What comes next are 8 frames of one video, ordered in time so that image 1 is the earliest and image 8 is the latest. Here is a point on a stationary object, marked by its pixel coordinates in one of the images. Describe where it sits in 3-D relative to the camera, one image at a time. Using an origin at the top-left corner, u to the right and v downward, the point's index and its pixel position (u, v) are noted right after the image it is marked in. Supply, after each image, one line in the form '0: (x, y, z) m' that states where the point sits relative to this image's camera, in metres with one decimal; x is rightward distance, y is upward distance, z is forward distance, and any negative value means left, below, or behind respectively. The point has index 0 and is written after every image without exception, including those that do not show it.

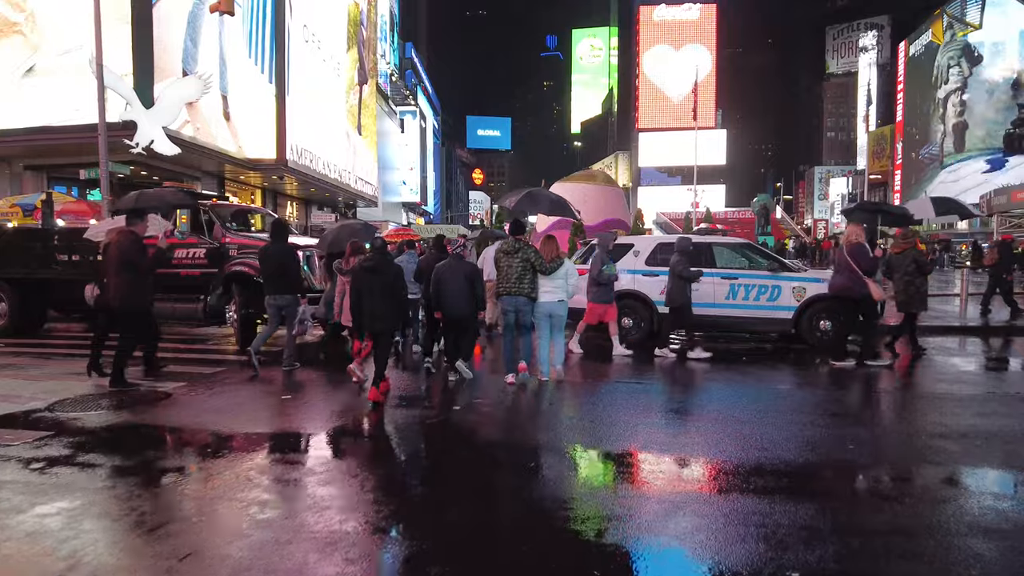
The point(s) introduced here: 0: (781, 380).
0: (+3.9, -1.4, +9.1) m
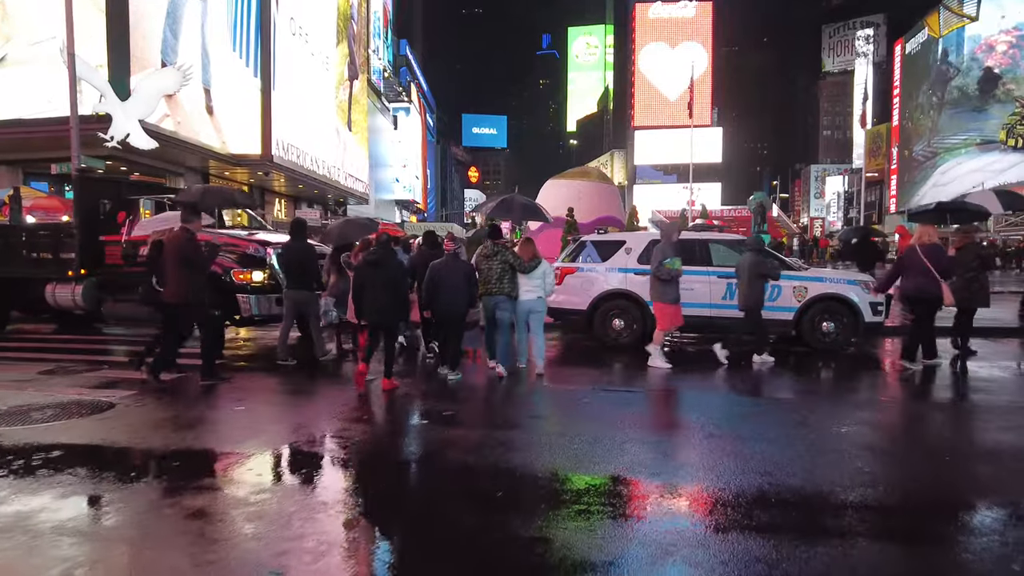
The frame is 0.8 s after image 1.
0: (+3.7, -1.4, +8.5) m
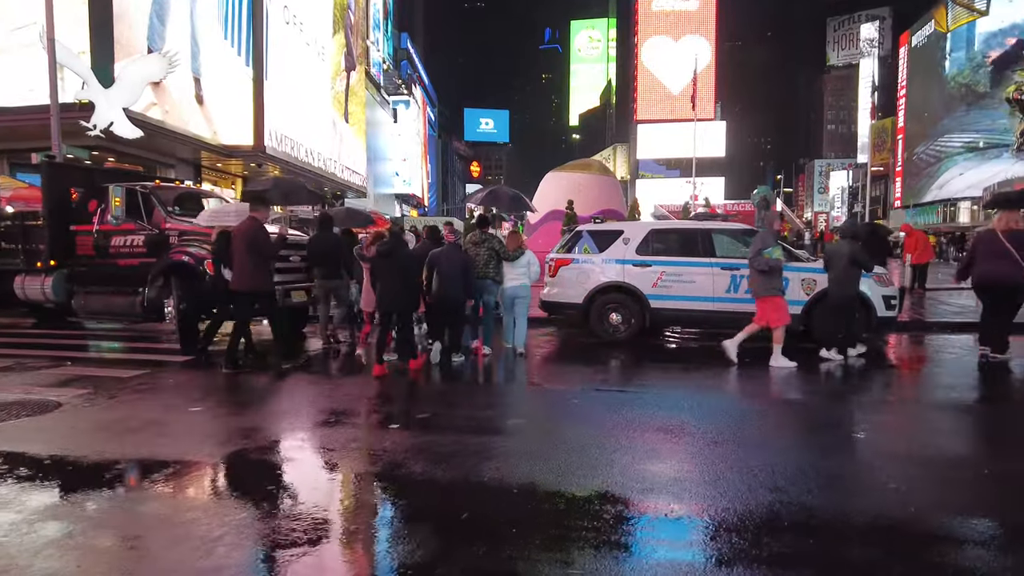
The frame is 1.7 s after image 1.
0: (+3.5, -1.3, +7.8) m
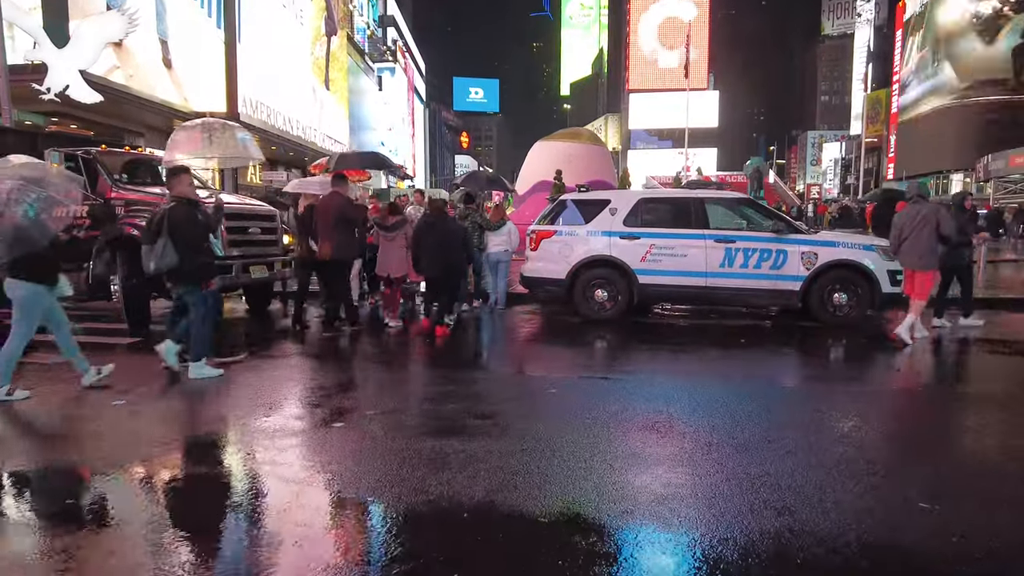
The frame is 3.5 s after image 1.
0: (+3.2, -1.0, +7.2) m
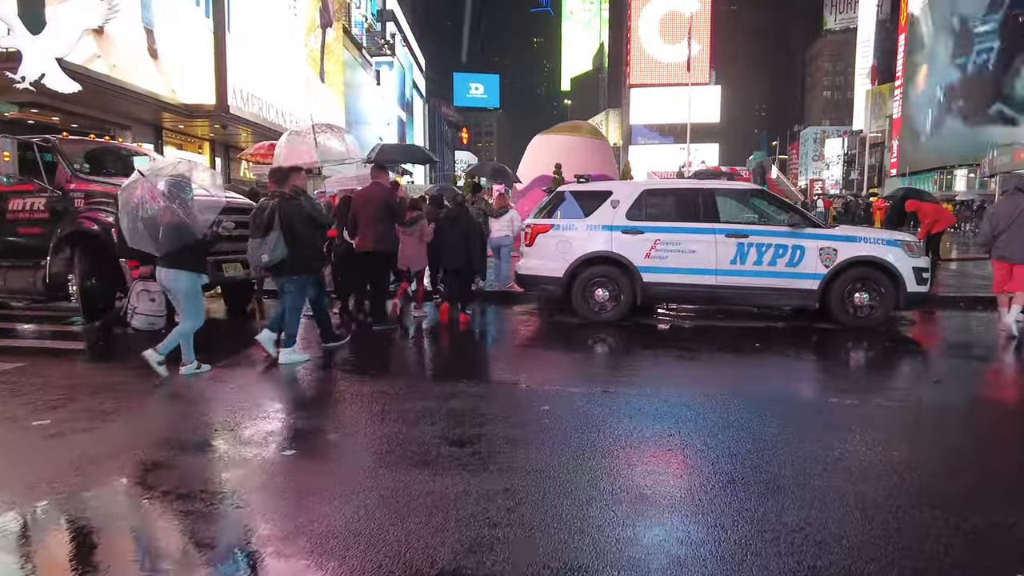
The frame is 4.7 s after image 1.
0: (+3.1, -1.0, +6.4) m
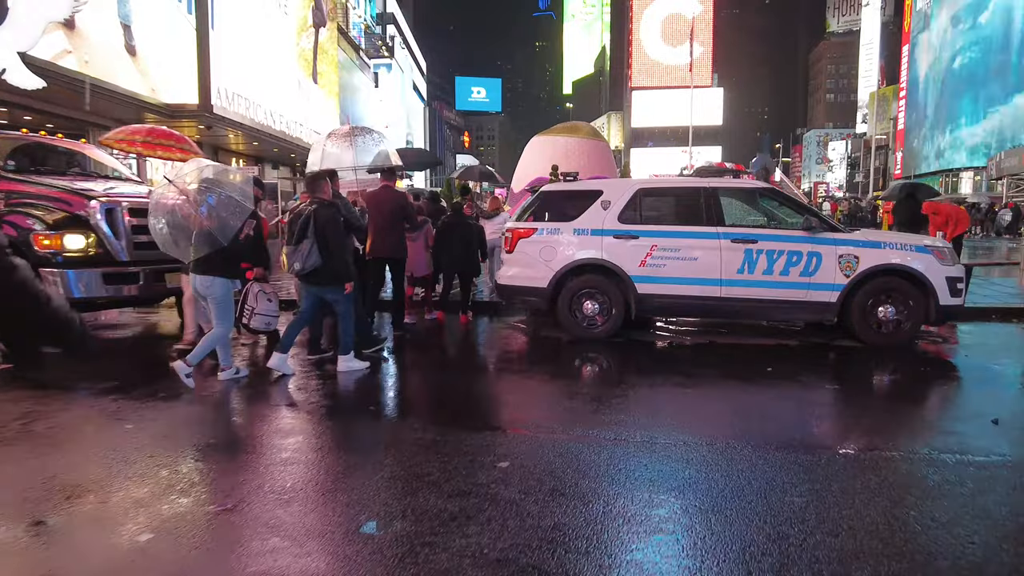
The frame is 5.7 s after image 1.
0: (+2.8, -1.1, +5.3) m
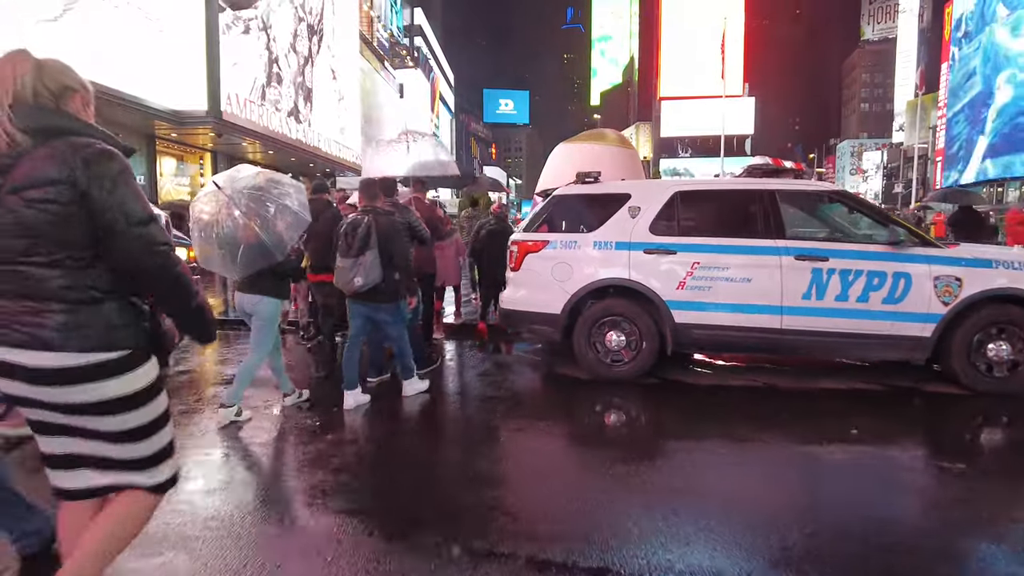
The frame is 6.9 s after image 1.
0: (+2.7, -1.3, +3.7) m
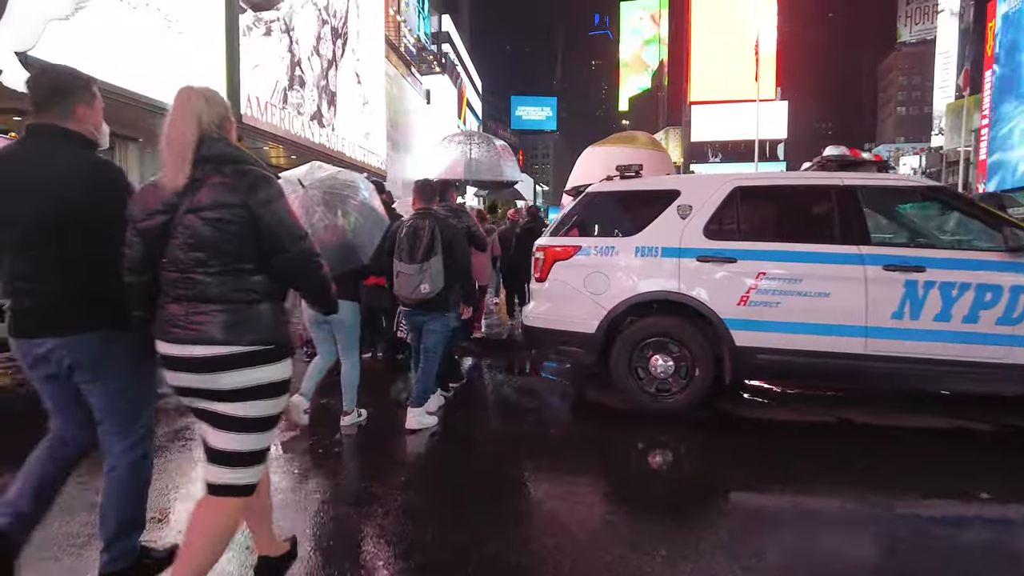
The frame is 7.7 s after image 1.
0: (+2.8, -1.5, +2.5) m
